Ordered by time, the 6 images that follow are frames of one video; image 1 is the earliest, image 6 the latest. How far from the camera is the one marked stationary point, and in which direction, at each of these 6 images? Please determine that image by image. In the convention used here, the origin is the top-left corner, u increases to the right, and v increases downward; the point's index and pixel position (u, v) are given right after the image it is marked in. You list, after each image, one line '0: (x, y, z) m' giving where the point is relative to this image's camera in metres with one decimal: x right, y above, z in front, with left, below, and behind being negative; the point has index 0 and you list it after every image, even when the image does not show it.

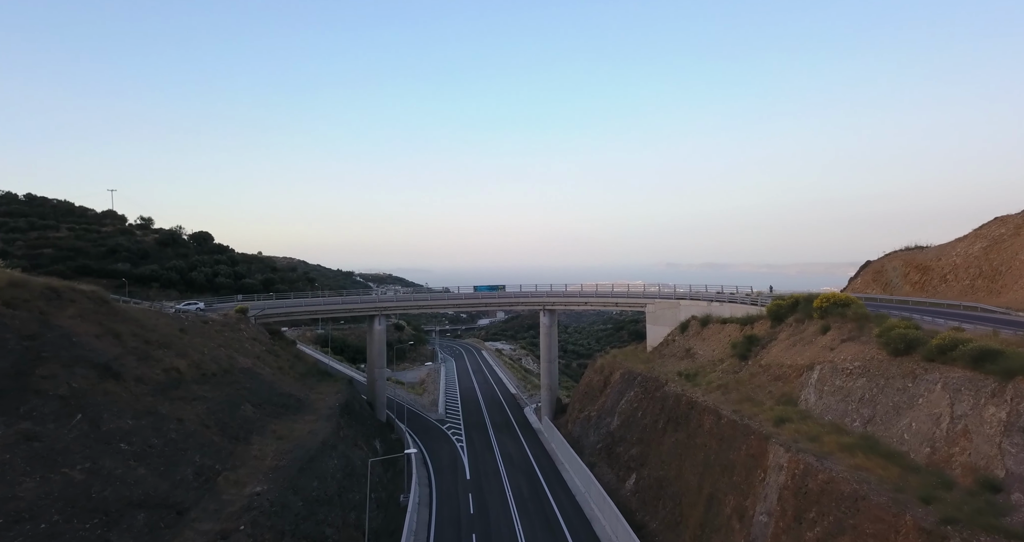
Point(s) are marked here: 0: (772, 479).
0: (+9.1, -7.3, +19.8) m
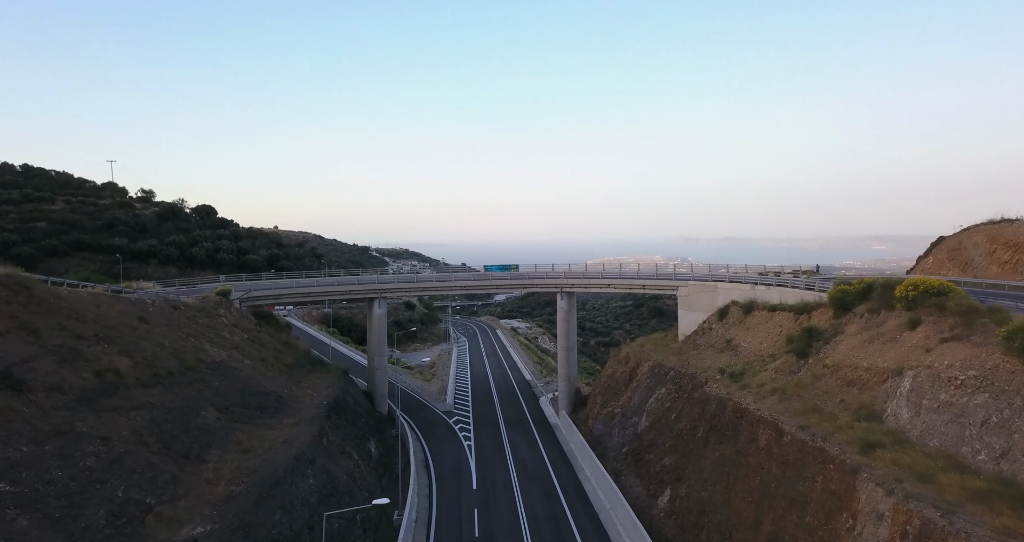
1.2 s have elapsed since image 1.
0: (+9.4, -6.8, +14.9) m
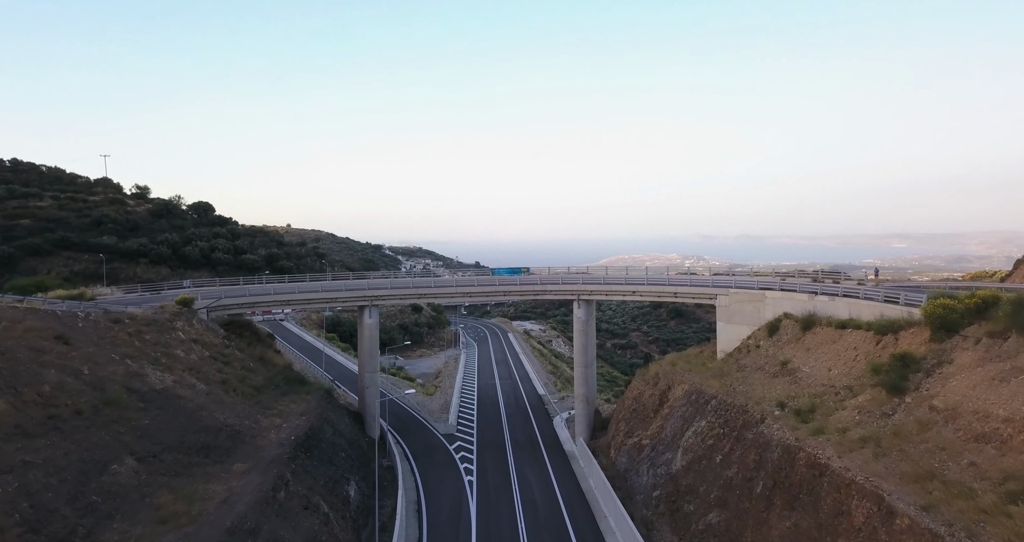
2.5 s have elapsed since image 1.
0: (+9.3, -7.2, +9.1) m
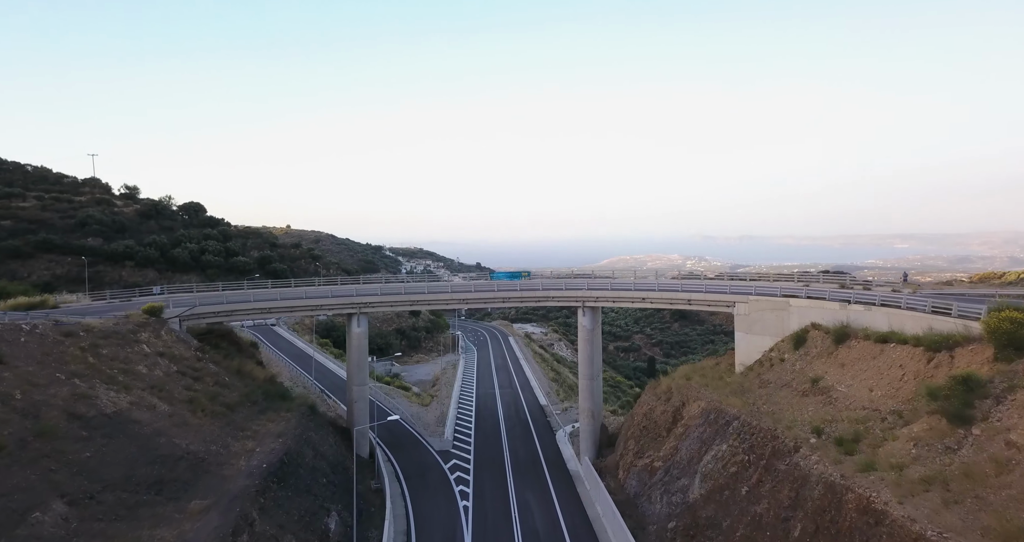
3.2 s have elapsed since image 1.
0: (+9.2, -7.5, +6.2) m
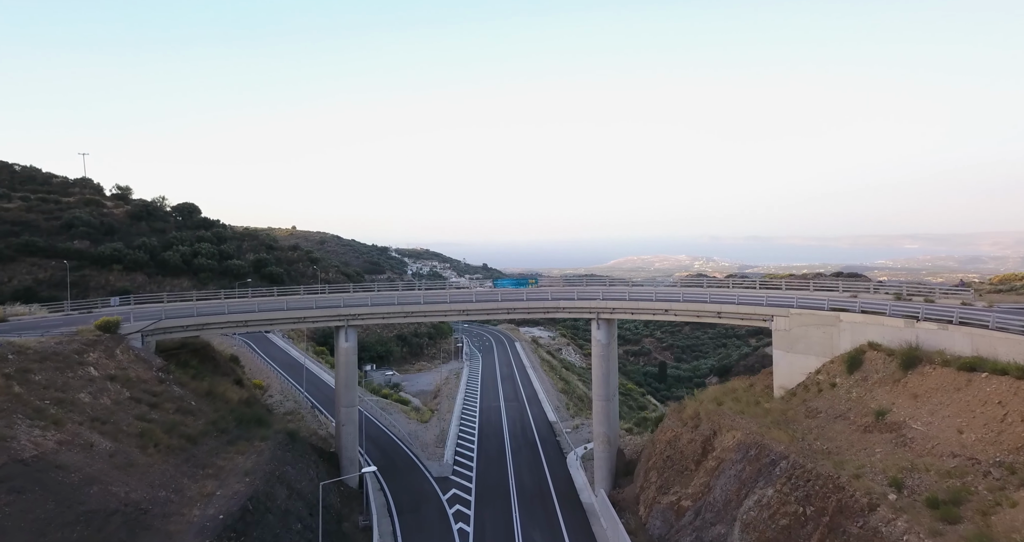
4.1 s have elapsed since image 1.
0: (+9.2, -7.9, +2.3) m
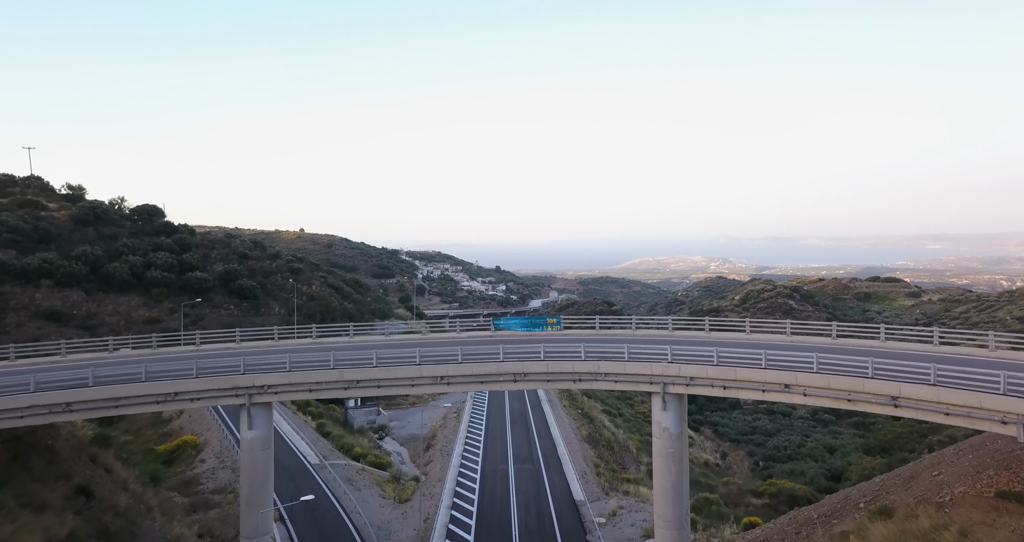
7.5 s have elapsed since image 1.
0: (+8.8, -9.3, -10.7) m
